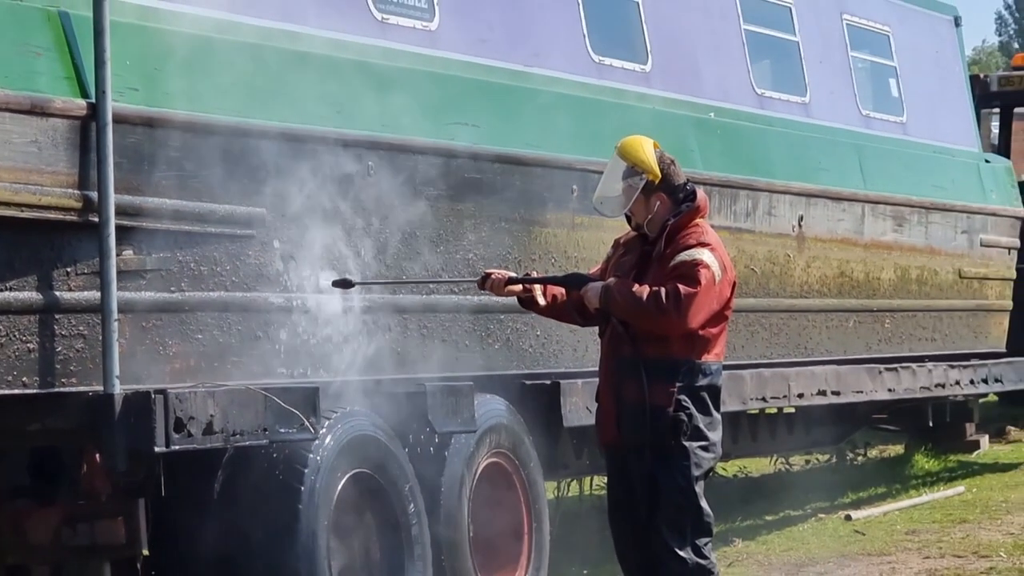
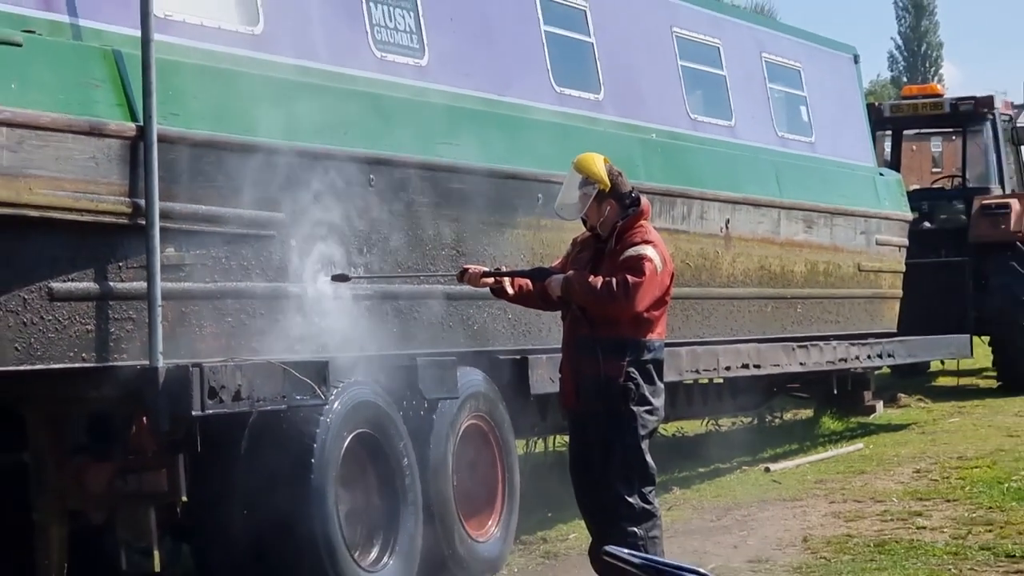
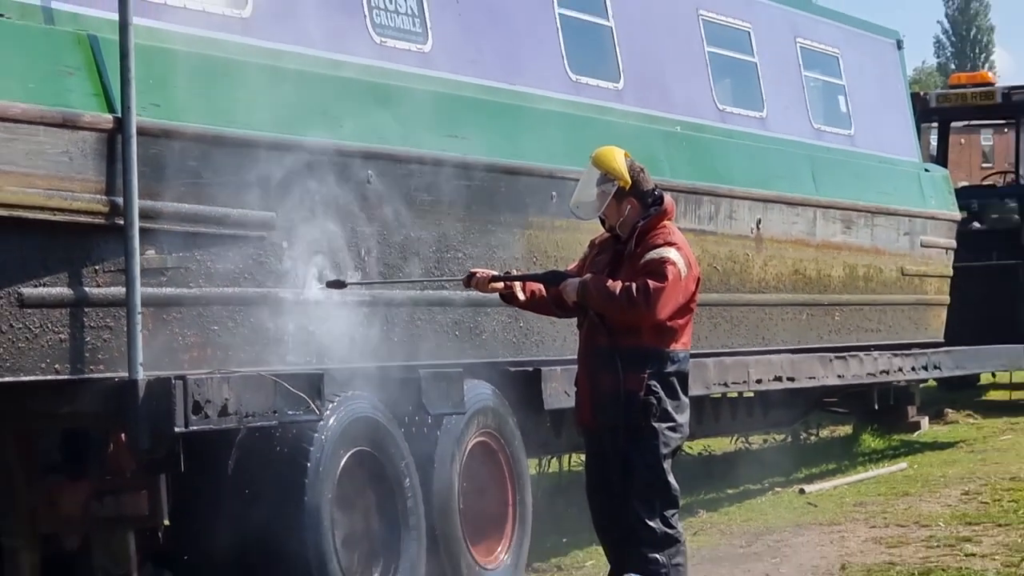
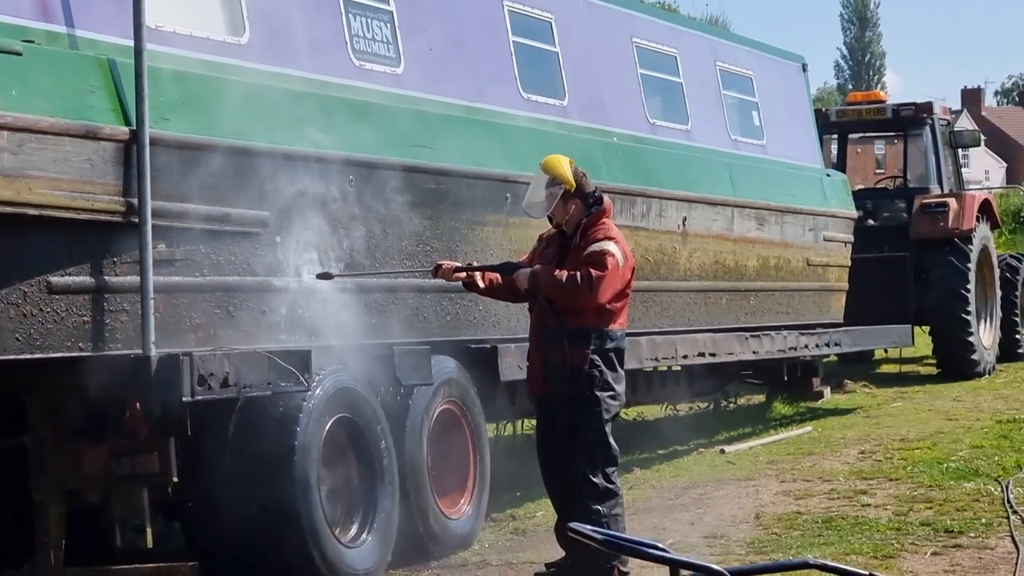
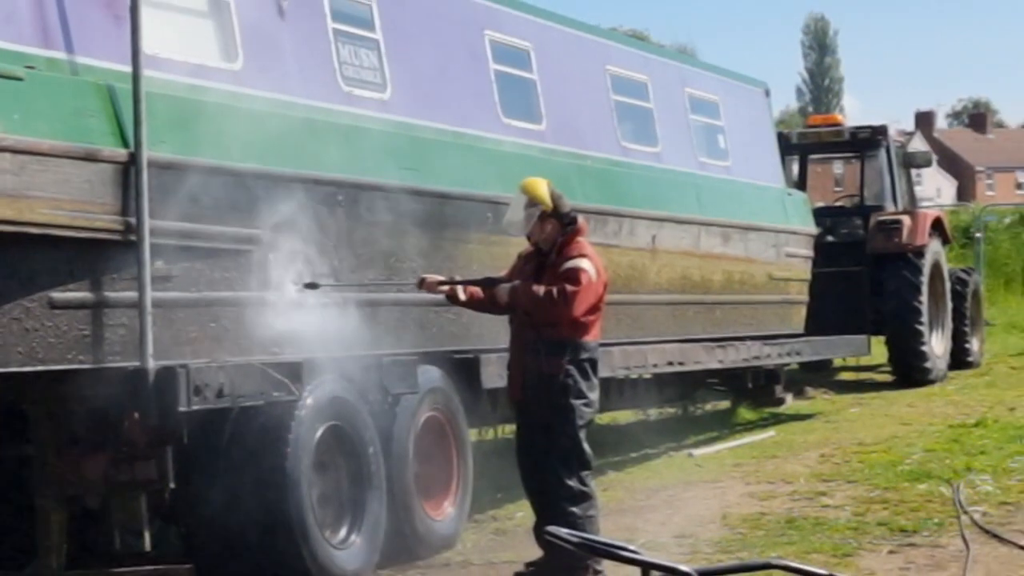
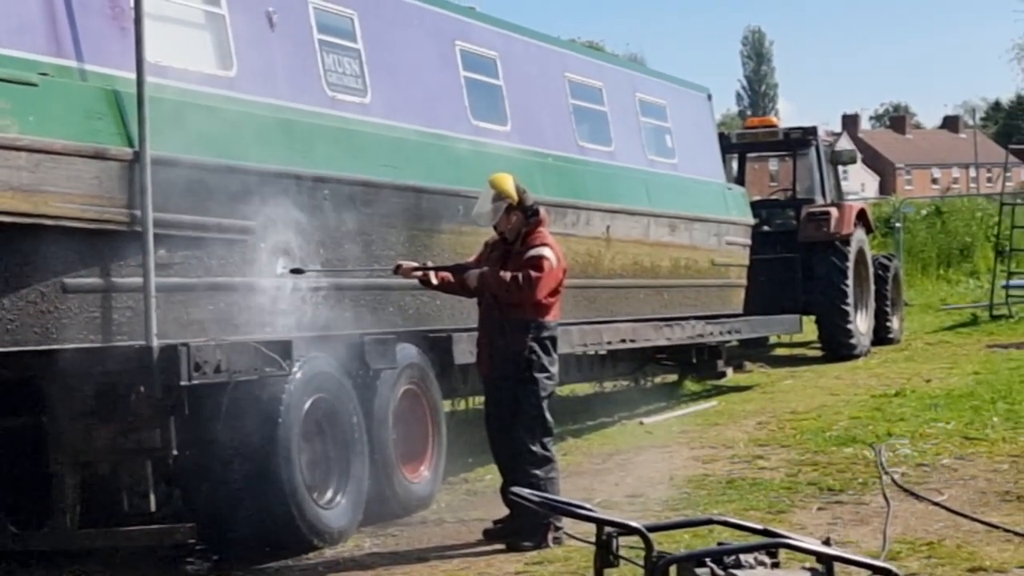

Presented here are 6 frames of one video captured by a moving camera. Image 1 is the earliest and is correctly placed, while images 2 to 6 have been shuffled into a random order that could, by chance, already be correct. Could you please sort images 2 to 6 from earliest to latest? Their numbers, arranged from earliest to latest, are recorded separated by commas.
3, 2, 4, 5, 6
